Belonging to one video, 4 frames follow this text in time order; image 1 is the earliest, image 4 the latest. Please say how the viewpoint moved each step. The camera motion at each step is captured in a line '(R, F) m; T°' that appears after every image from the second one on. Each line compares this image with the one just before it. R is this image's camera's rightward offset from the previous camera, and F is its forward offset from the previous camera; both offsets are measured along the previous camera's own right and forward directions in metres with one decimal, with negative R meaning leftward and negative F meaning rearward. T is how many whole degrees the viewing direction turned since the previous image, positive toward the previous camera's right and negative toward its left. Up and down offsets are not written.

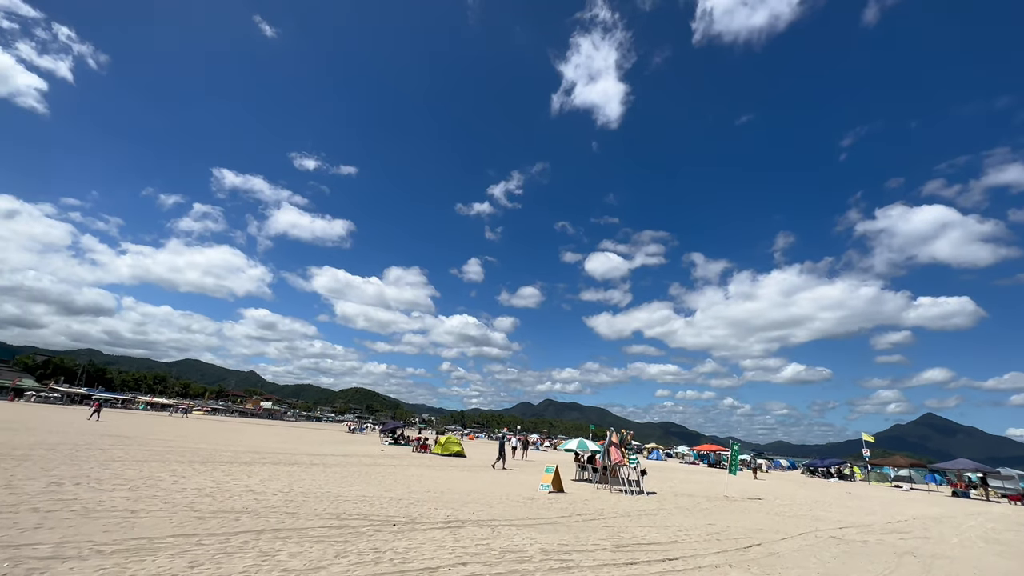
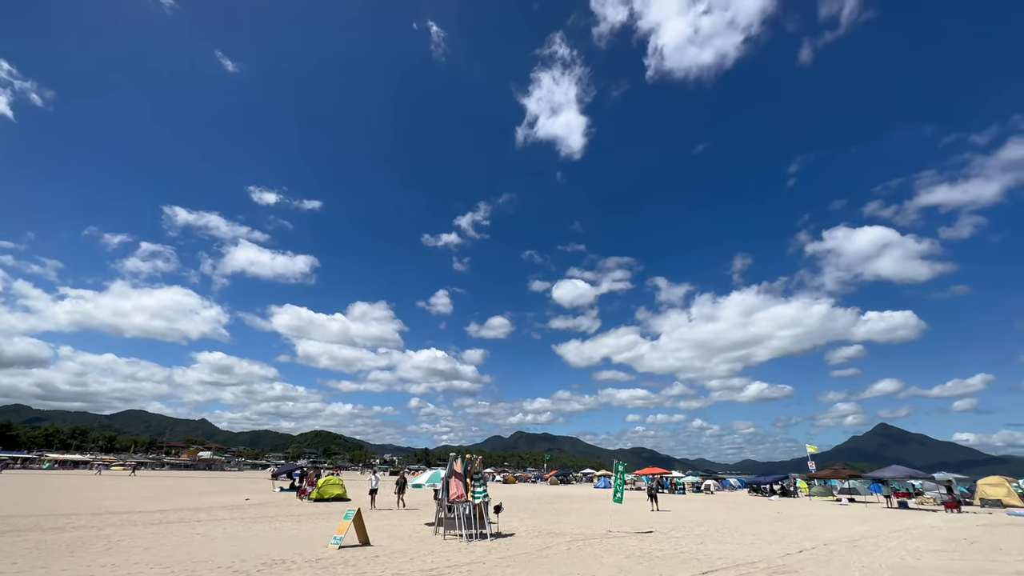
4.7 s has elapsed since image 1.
(+5.7, +3.9) m; +4°
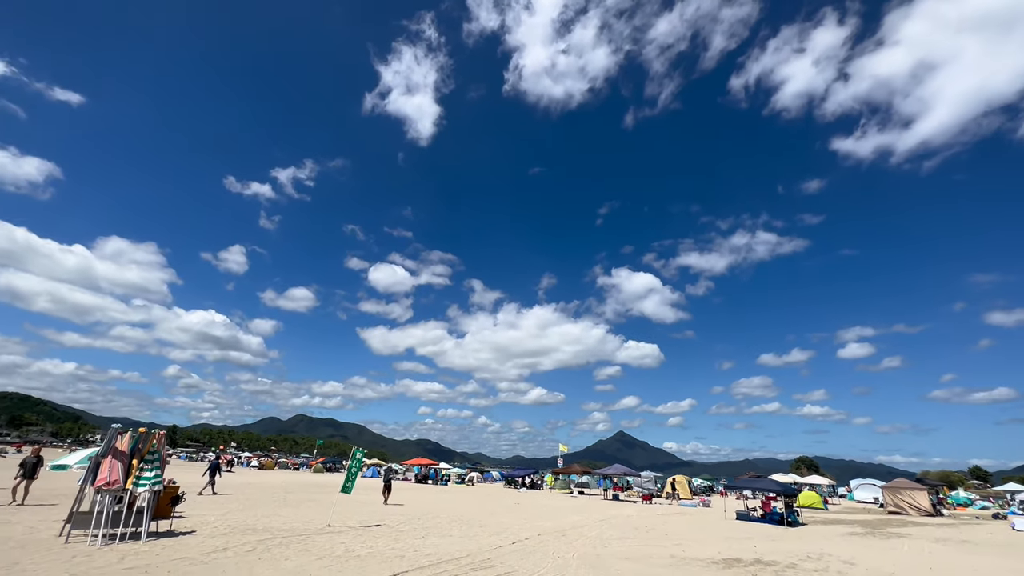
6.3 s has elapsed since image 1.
(+2.0, +1.3) m; +23°
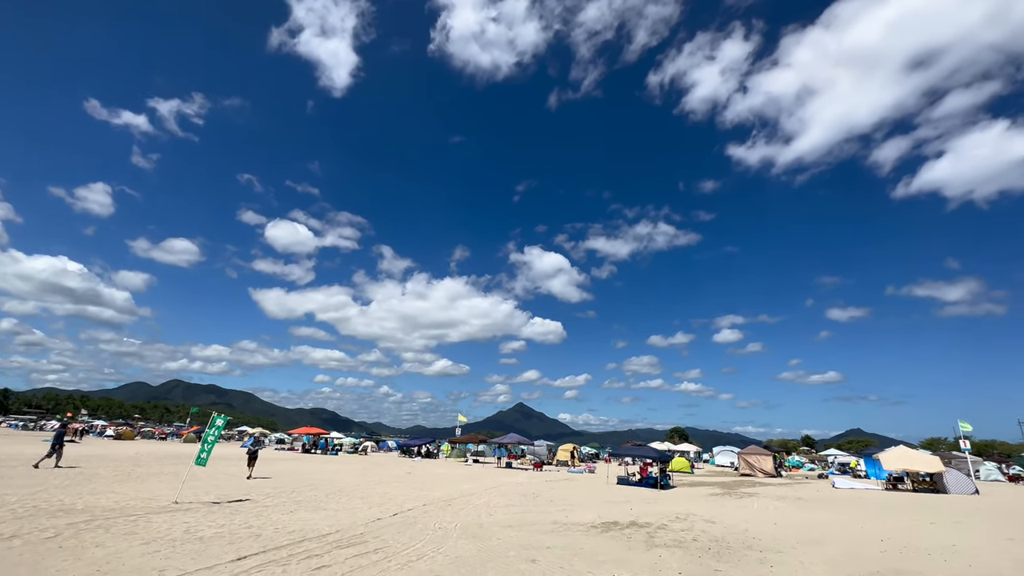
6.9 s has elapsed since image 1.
(+0.4, +0.9) m; +11°
